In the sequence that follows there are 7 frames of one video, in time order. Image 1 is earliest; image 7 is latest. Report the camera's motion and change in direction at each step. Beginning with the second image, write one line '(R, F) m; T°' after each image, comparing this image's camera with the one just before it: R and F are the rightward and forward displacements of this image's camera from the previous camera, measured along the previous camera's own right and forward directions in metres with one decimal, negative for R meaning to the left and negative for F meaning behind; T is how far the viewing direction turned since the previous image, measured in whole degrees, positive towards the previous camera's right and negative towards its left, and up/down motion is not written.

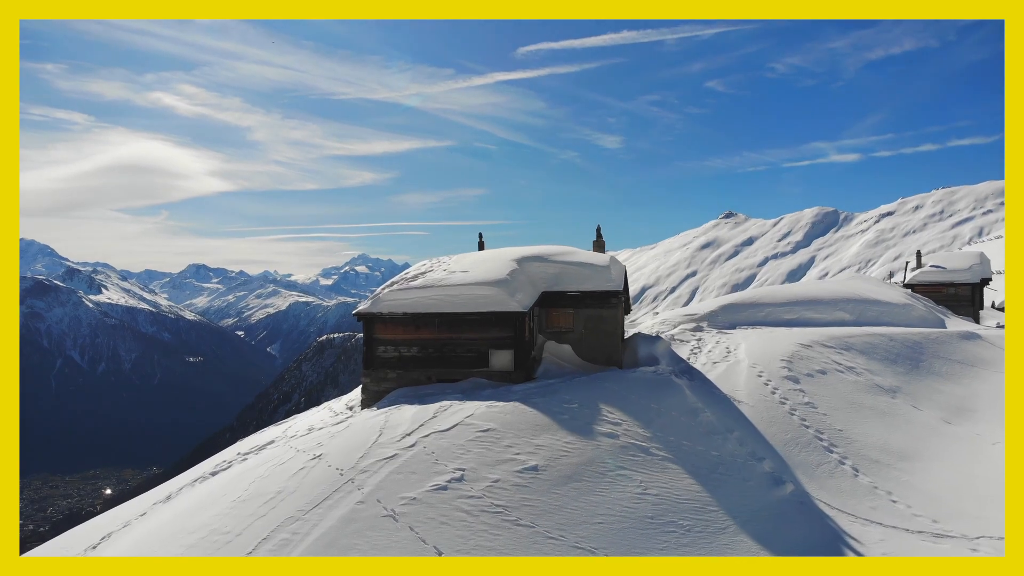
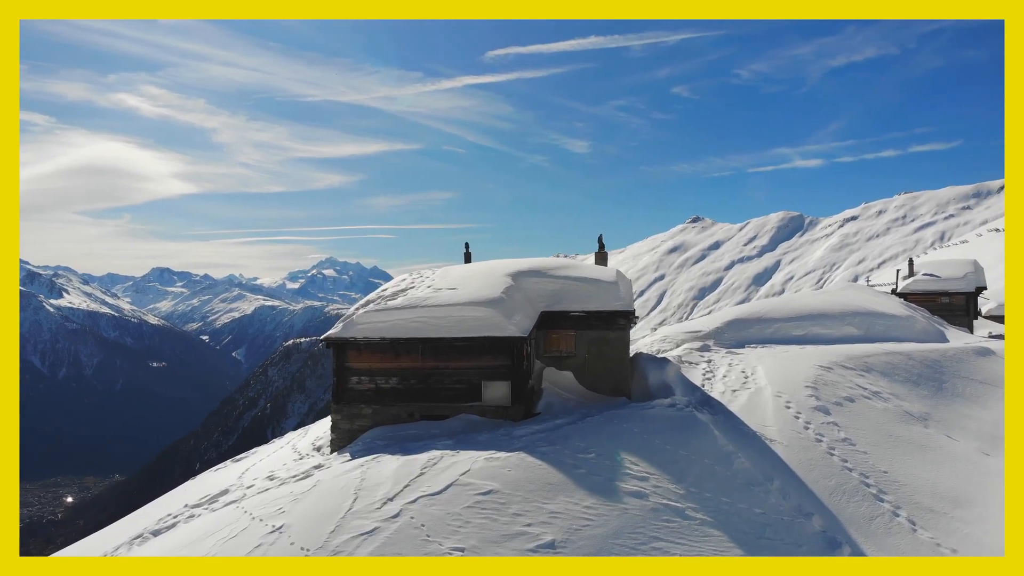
(-0.5, +2.7) m; +2°
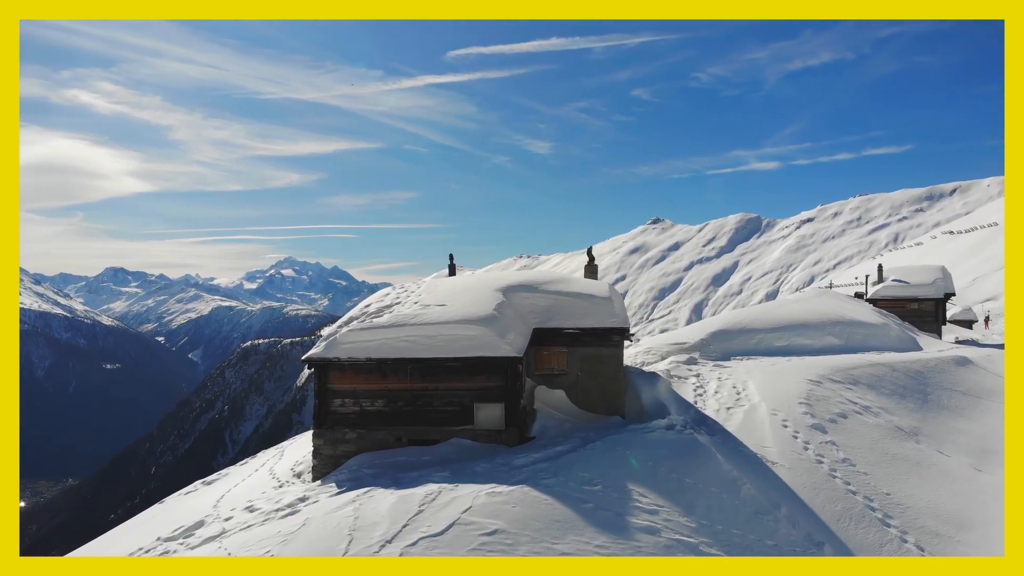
(-0.6, +0.8) m; +3°
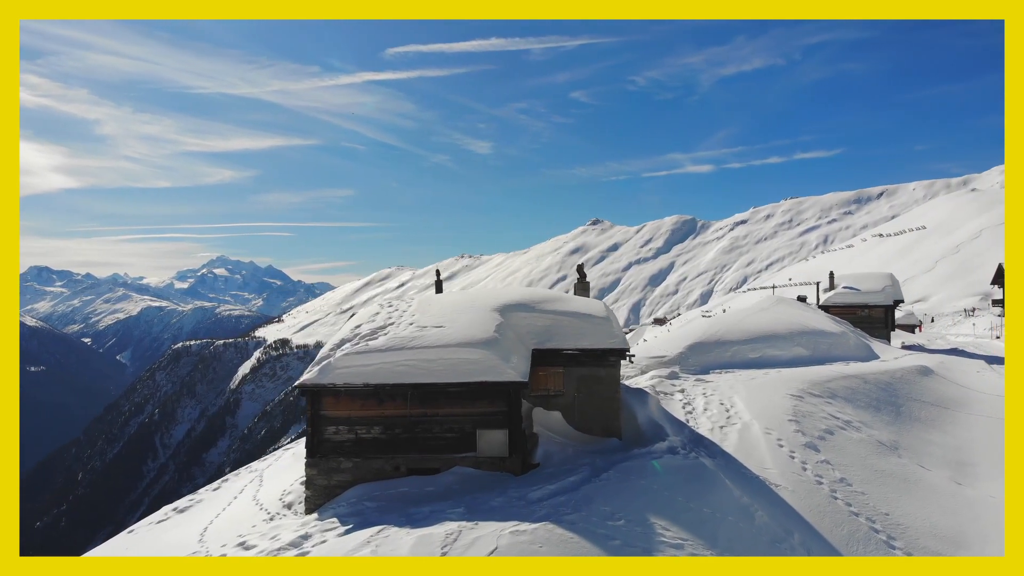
(-1.2, +0.6) m; +4°
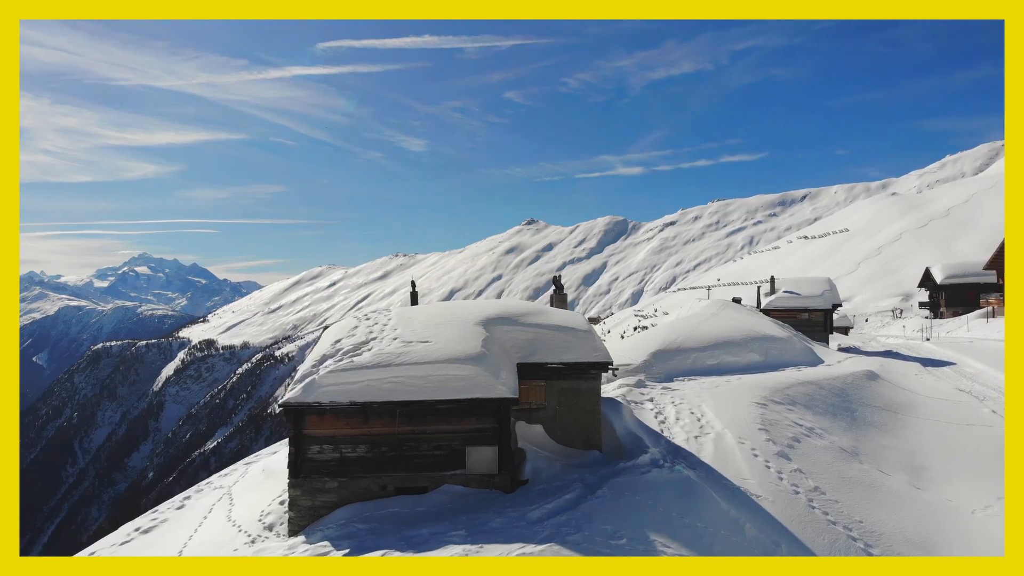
(-1.0, +0.2) m; +5°
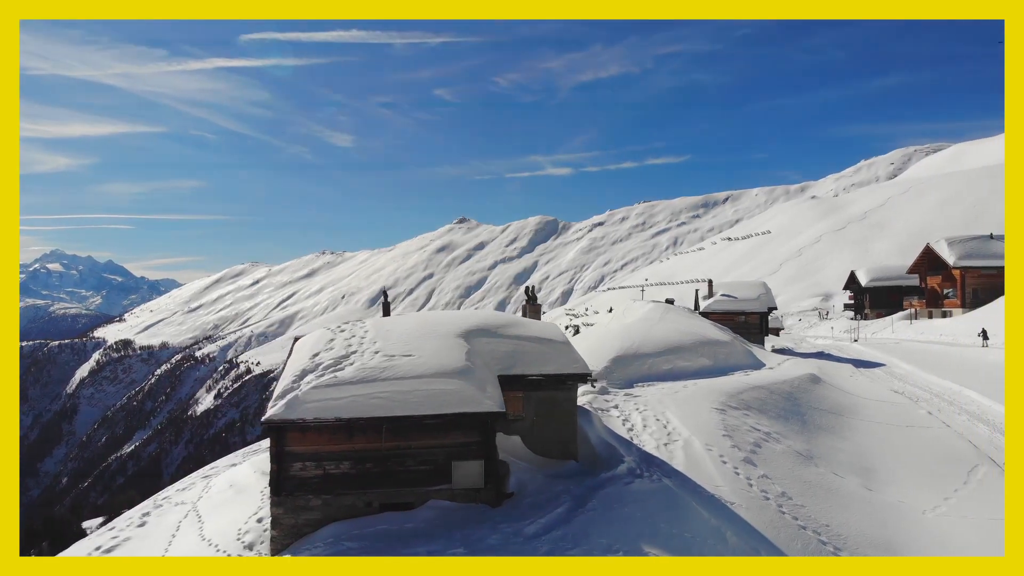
(-1.0, 0.0) m; +5°
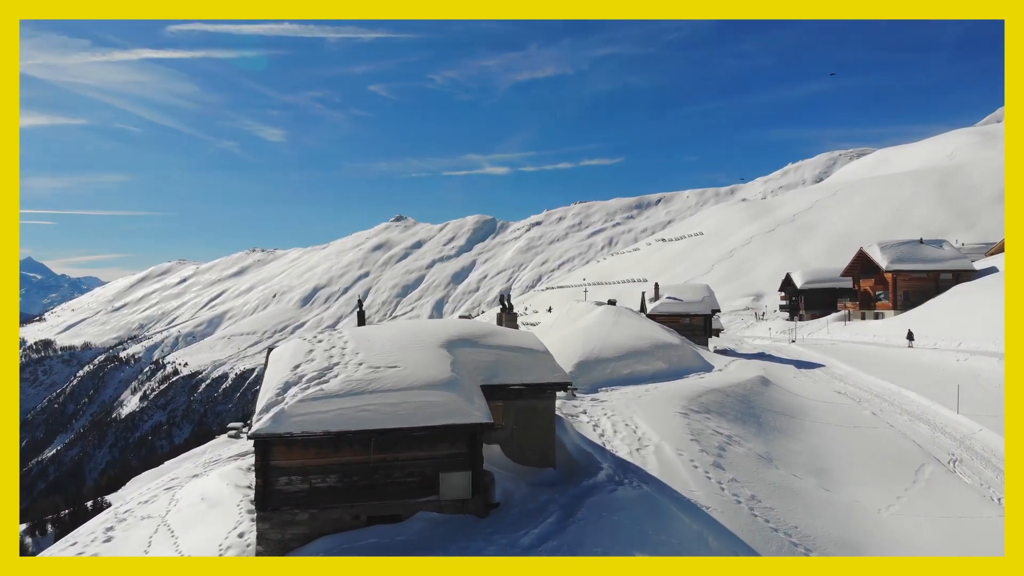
(-0.9, -0.1) m; +4°
